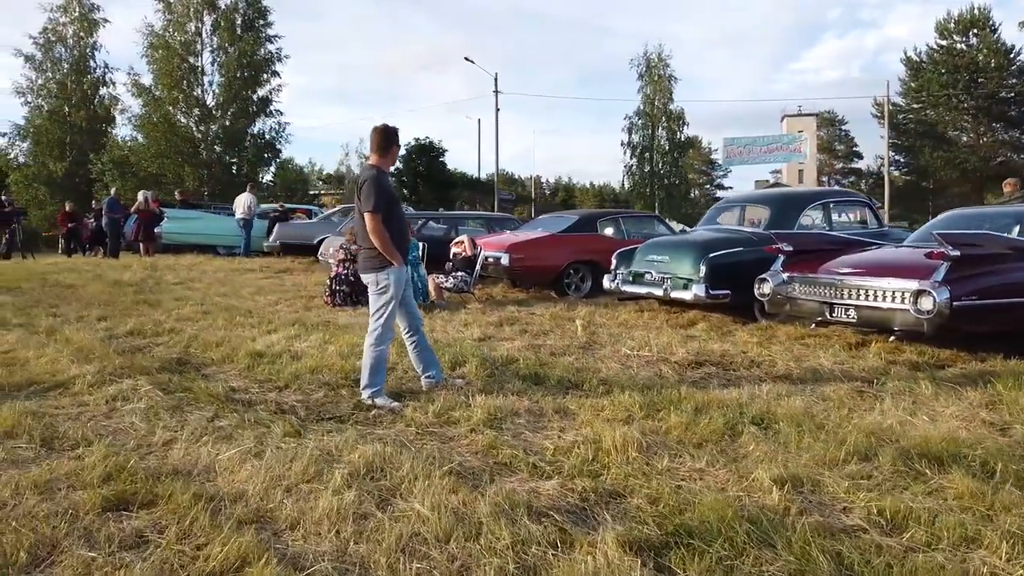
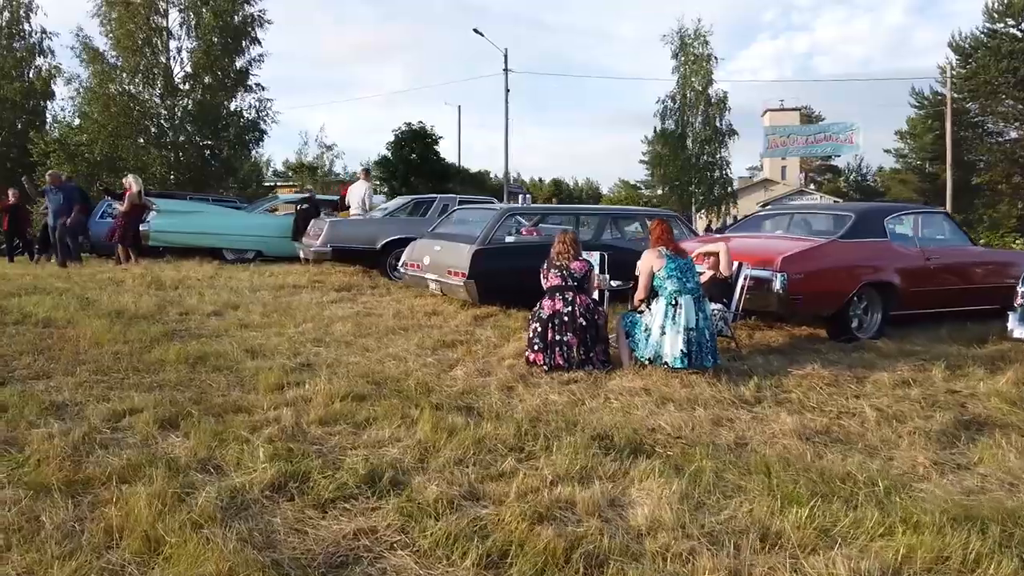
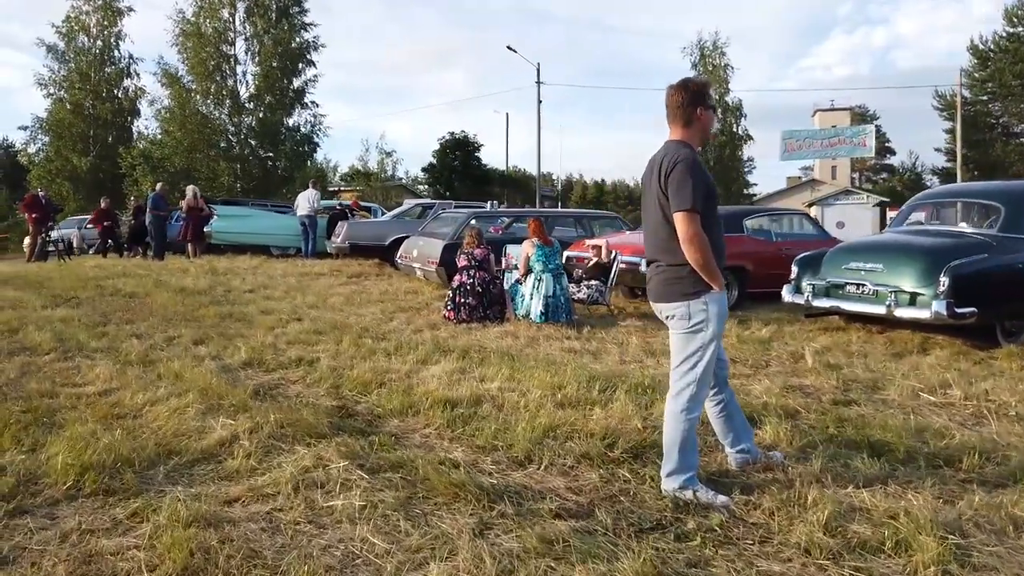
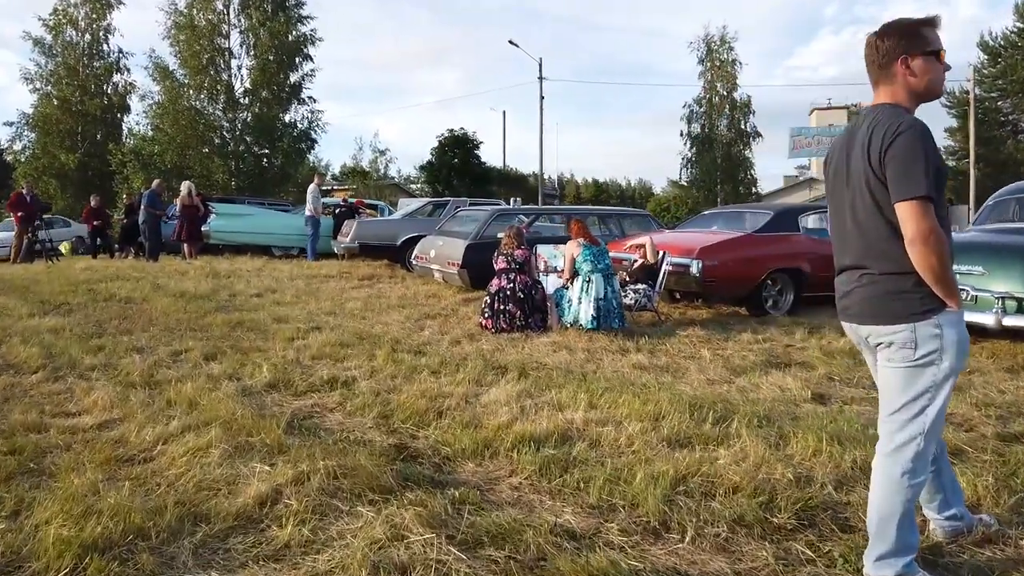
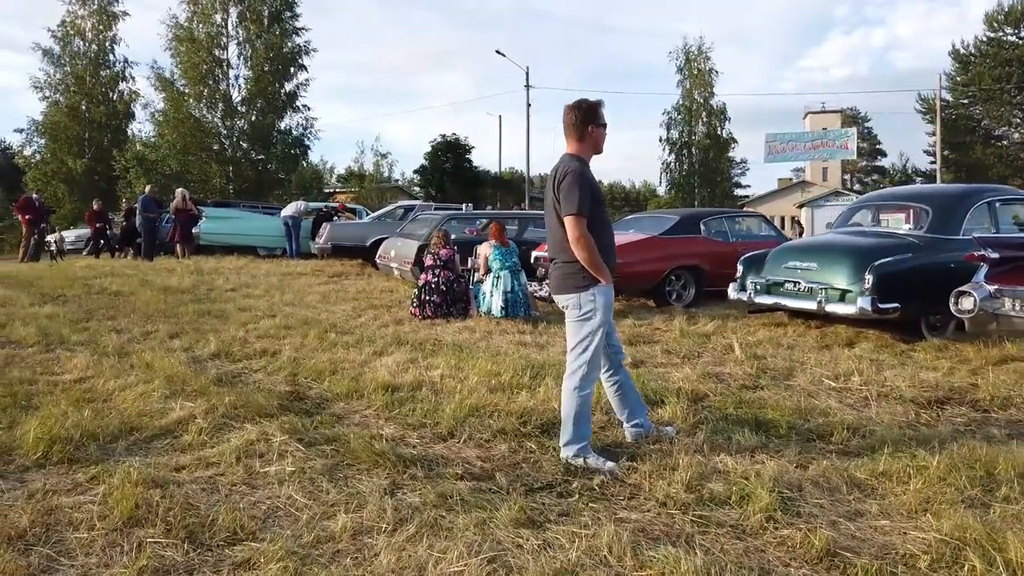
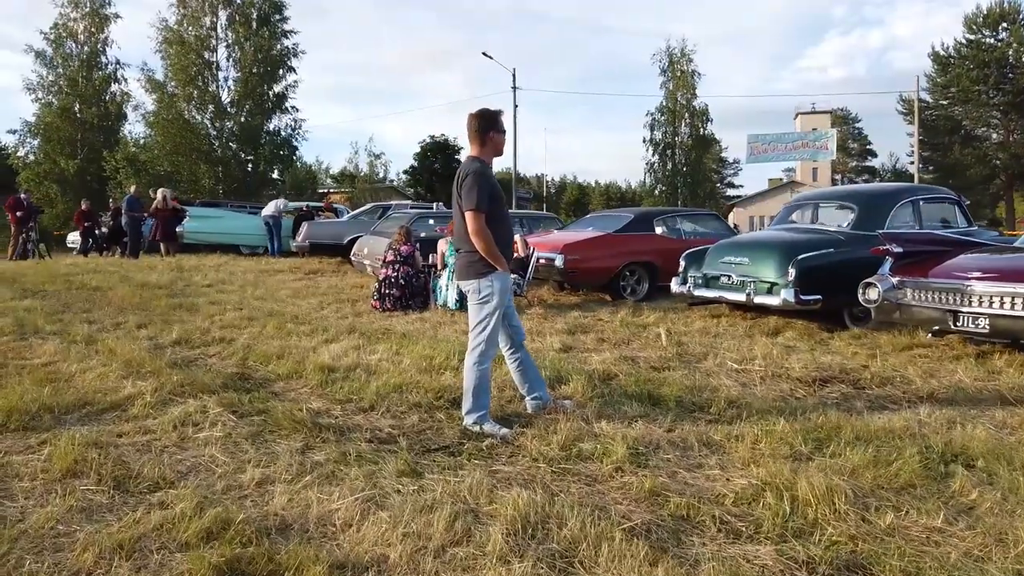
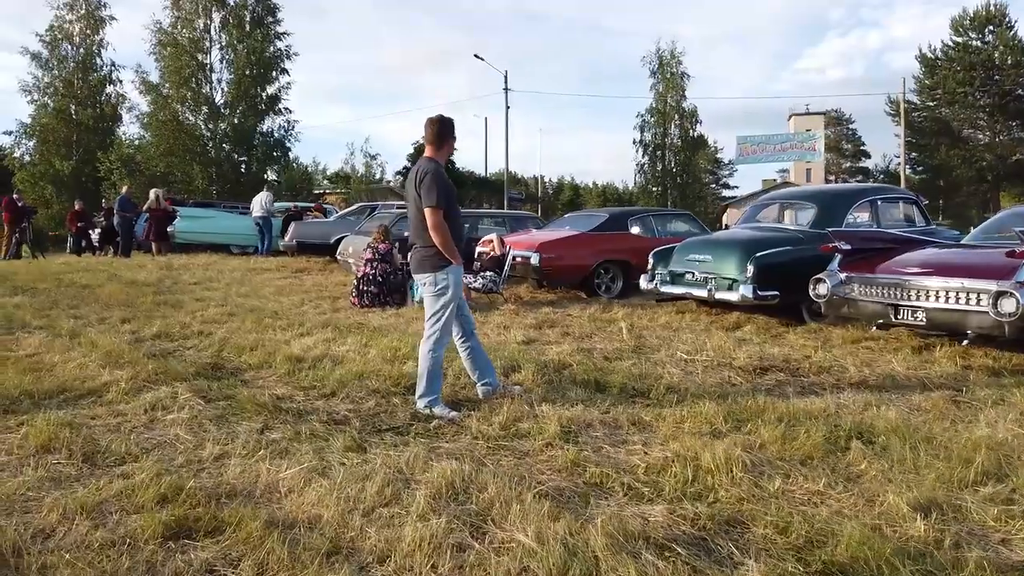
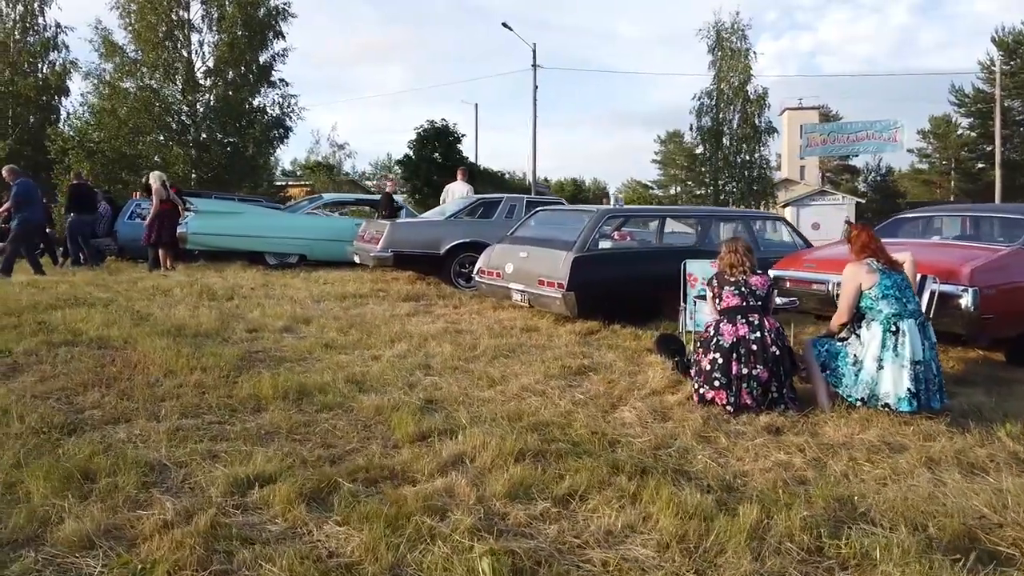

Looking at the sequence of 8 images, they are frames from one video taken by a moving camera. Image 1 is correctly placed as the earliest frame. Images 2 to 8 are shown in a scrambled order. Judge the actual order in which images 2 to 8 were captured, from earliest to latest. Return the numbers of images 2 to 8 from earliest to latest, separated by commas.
7, 6, 5, 3, 4, 2, 8
